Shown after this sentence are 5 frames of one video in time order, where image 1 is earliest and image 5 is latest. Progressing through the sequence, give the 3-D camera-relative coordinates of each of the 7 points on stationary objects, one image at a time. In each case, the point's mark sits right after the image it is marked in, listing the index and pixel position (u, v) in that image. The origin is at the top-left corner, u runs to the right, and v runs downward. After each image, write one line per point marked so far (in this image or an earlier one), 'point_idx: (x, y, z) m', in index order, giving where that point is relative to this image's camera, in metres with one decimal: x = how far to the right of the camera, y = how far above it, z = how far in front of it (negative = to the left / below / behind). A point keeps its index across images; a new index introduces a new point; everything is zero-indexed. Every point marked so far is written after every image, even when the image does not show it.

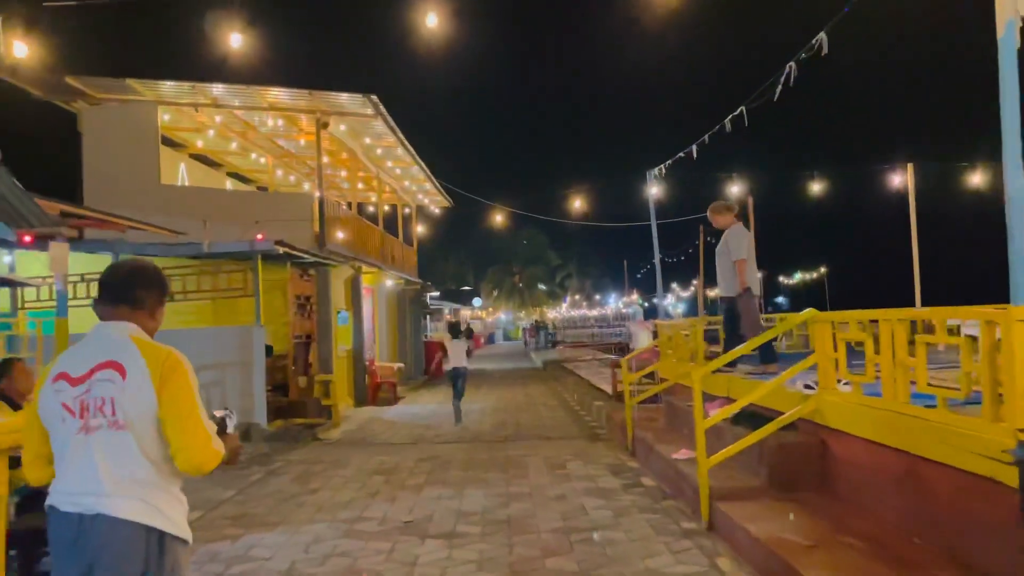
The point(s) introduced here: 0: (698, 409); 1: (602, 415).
0: (+1.4, -0.9, +5.8) m
1: (+1.4, -2.0, +11.8) m
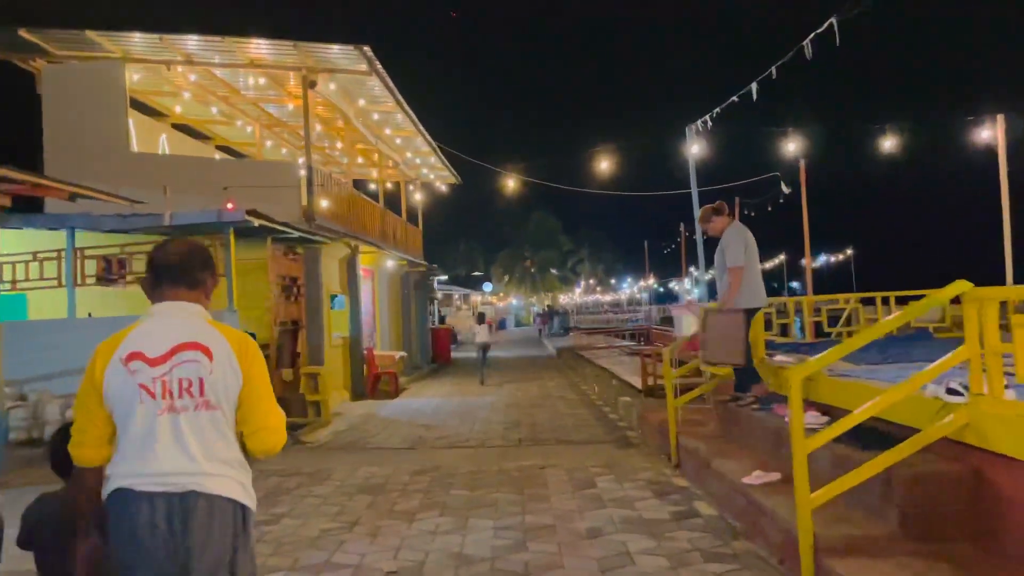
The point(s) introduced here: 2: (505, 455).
0: (+1.5, -0.7, +4.0) m
1: (+1.6, -1.7, +10.1) m
2: (-0.1, -1.9, +8.6) m
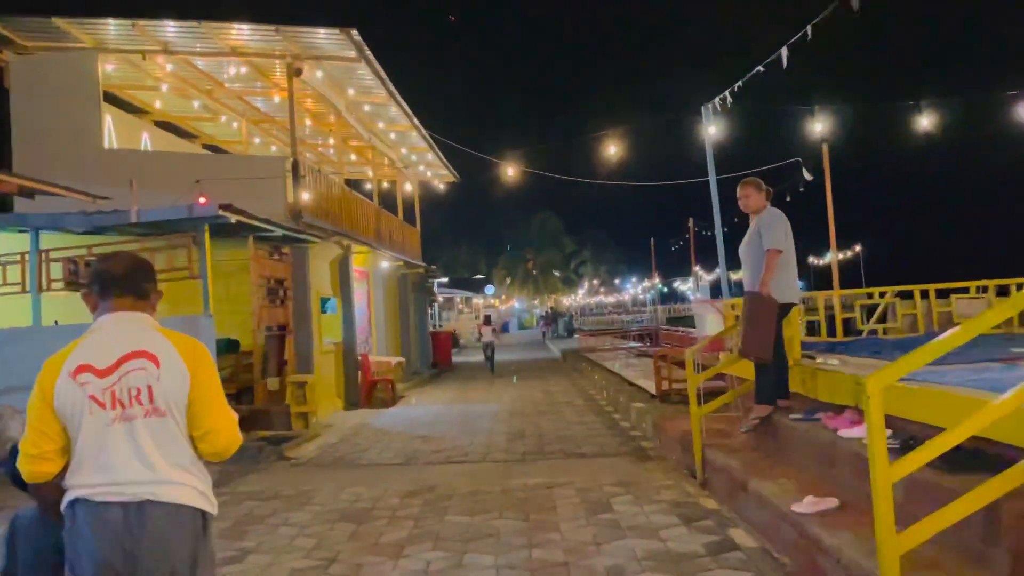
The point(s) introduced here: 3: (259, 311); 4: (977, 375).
0: (+1.5, -0.7, +3.2) m
1: (+1.6, -1.7, +9.2) m
2: (0.0, -1.8, +7.7) m
3: (-3.6, -0.3, +11.0) m
4: (+3.1, -0.6, +5.2) m
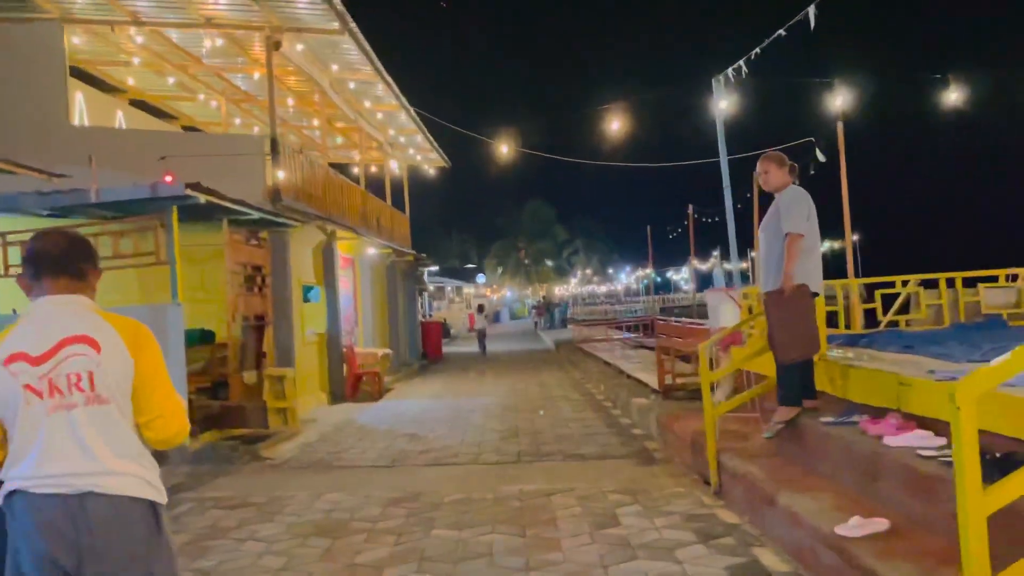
0: (+1.5, -0.6, +2.5) m
1: (+1.6, -1.5, +8.6) m
2: (-0.1, -1.7, +7.1) m
3: (-3.7, -0.2, +10.3) m
4: (+3.1, -0.5, +4.5) m
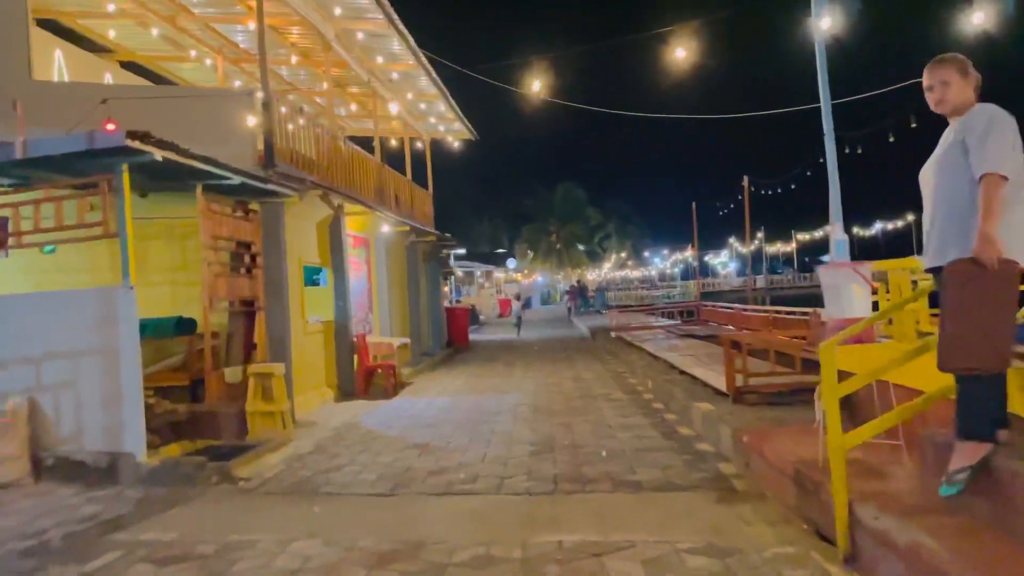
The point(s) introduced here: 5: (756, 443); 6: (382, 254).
0: (+1.6, -0.5, +0.6) m
1: (+1.9, -1.3, +6.7) m
2: (+0.1, -1.6, +5.3) m
3: (-3.4, +0.1, +8.6) m
4: (+3.2, -0.4, +2.6) m
5: (+1.9, -1.2, +6.0) m
6: (-2.6, +0.7, +15.4) m
